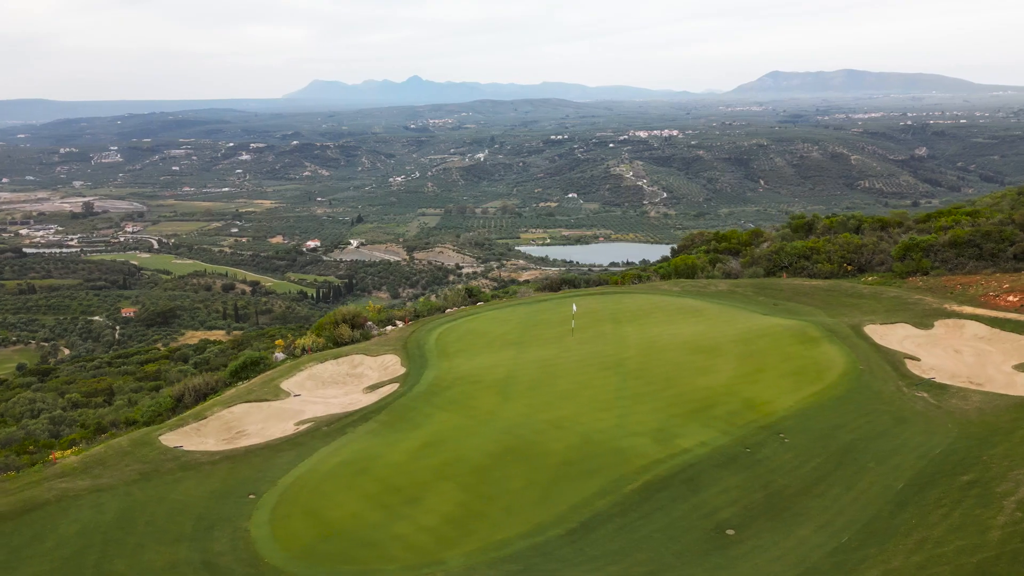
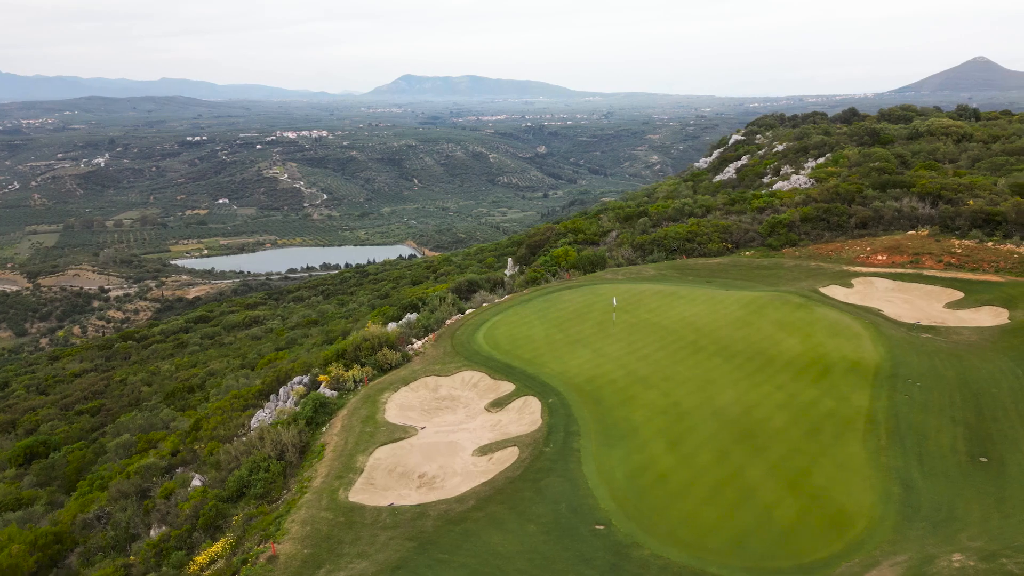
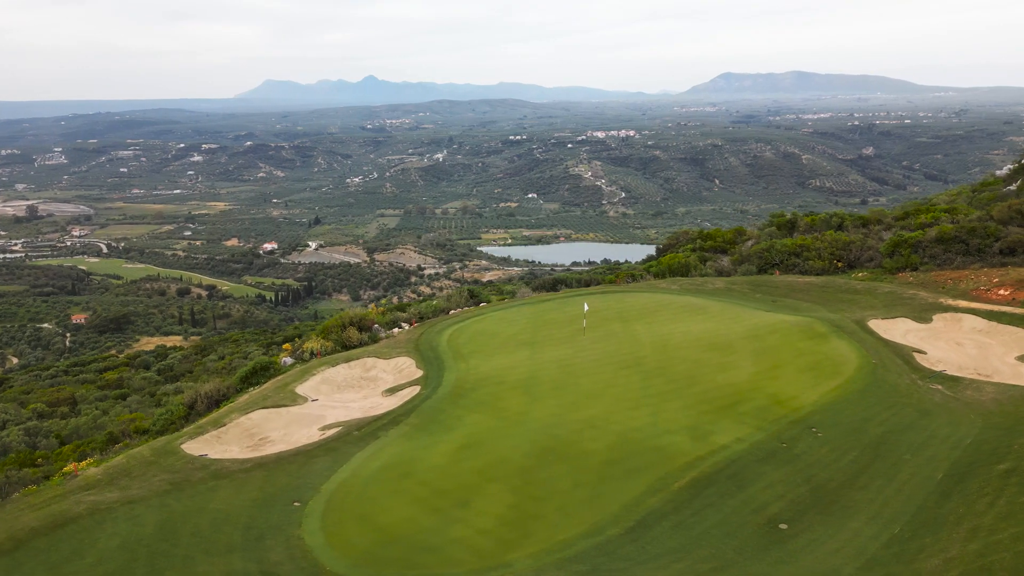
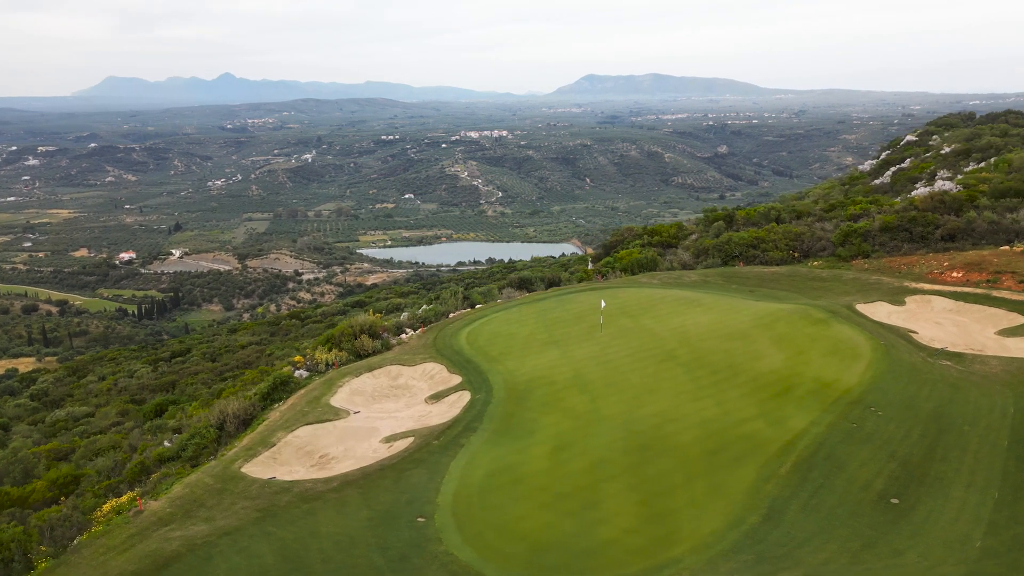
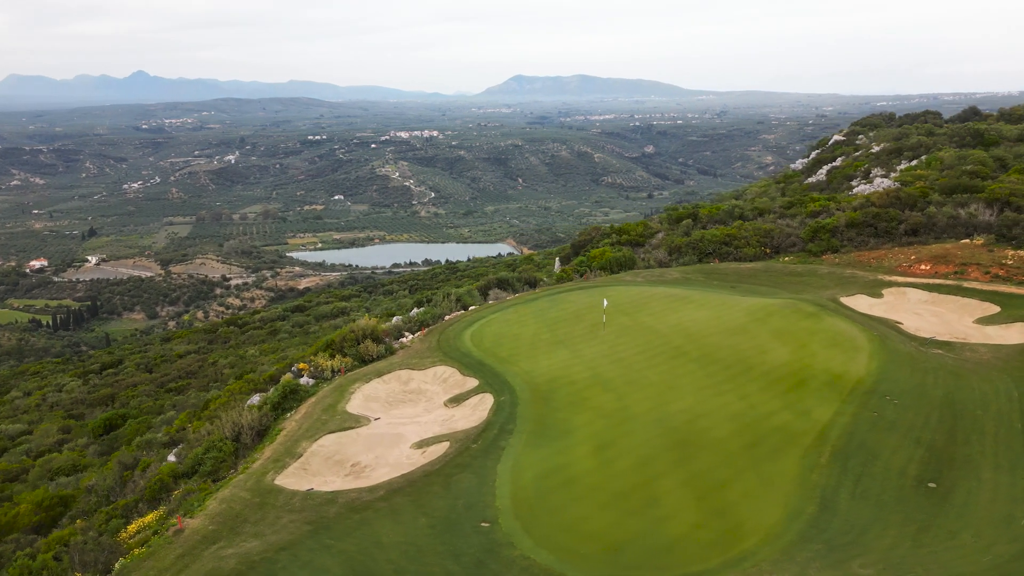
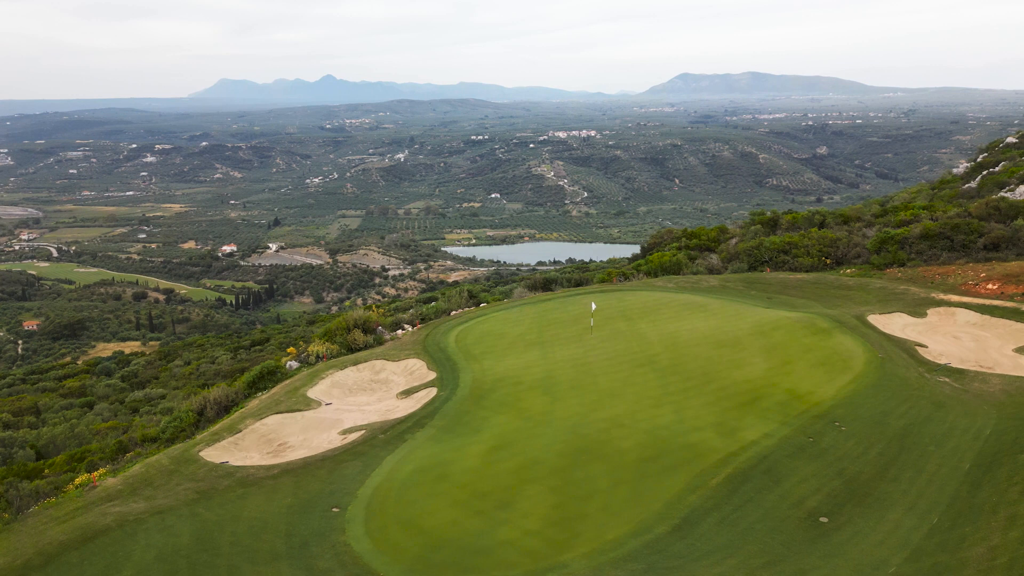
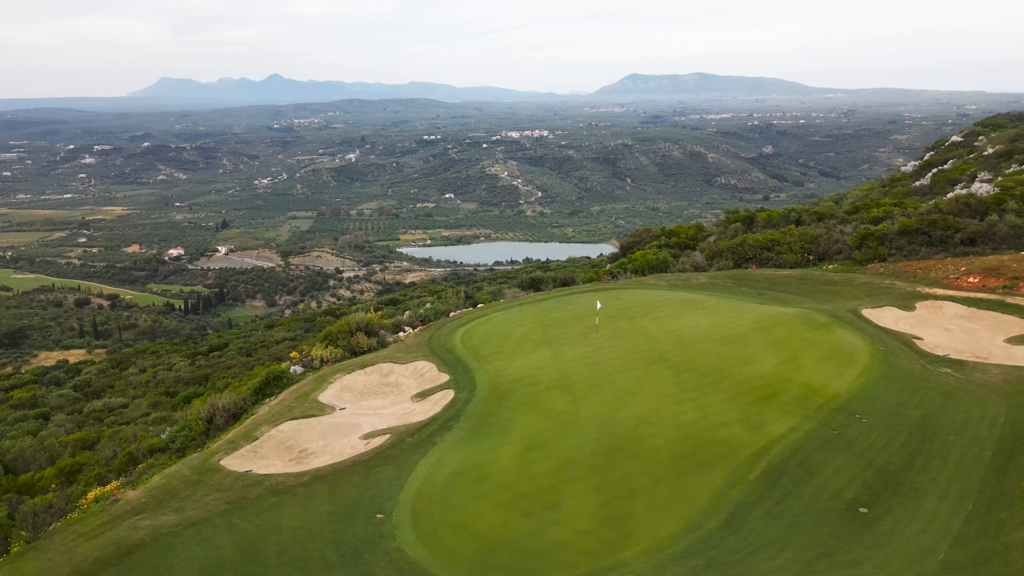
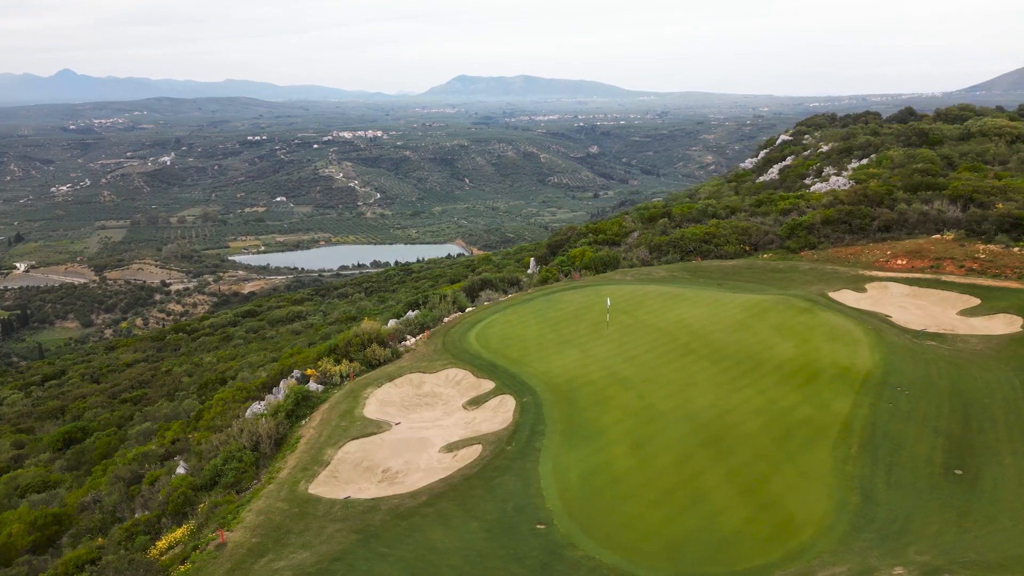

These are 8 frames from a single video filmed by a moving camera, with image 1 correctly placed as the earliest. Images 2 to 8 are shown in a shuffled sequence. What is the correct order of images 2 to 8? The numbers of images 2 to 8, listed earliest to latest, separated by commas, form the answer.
3, 6, 7, 4, 5, 8, 2
